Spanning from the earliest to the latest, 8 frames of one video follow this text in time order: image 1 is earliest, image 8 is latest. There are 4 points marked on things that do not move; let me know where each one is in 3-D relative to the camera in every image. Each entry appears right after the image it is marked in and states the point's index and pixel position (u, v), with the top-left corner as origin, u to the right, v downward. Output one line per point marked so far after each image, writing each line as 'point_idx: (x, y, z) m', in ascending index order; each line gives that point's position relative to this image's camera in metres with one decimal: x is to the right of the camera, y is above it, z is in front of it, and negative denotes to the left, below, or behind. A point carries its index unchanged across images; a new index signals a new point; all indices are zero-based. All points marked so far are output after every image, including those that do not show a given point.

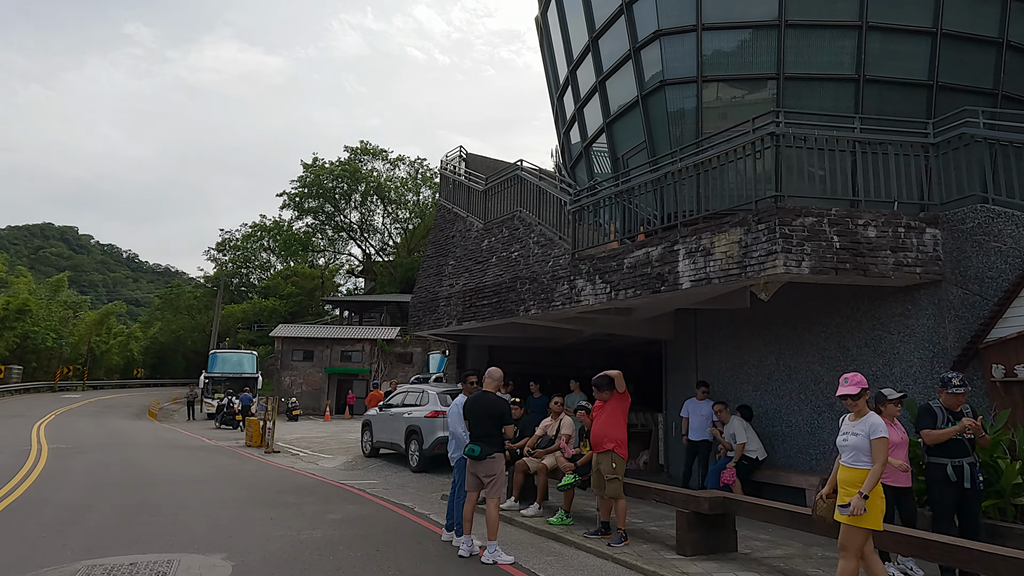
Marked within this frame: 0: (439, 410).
0: (-1.4, -2.3, +12.8) m
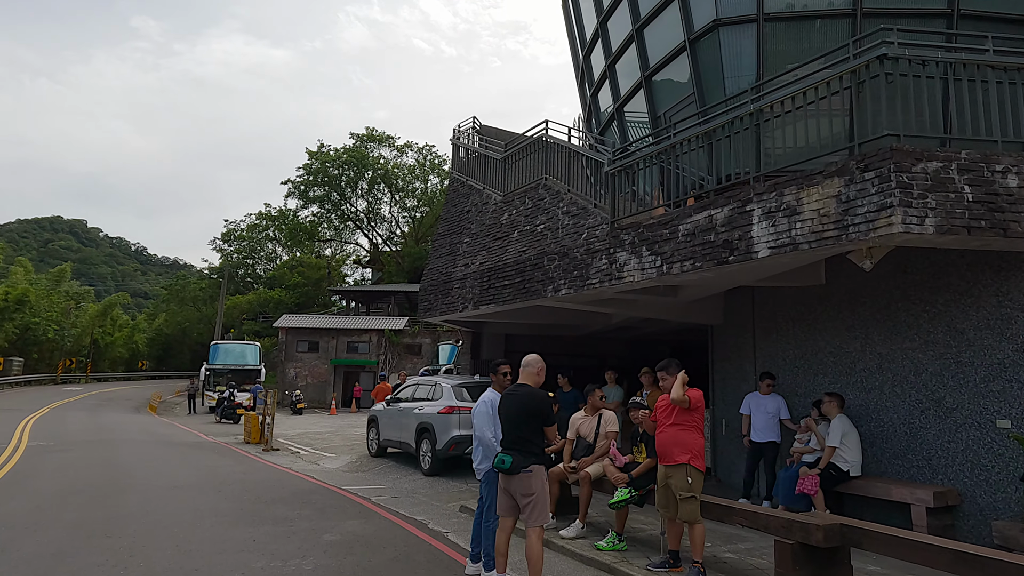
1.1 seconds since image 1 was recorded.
0: (-1.0, -1.9, +11.2) m
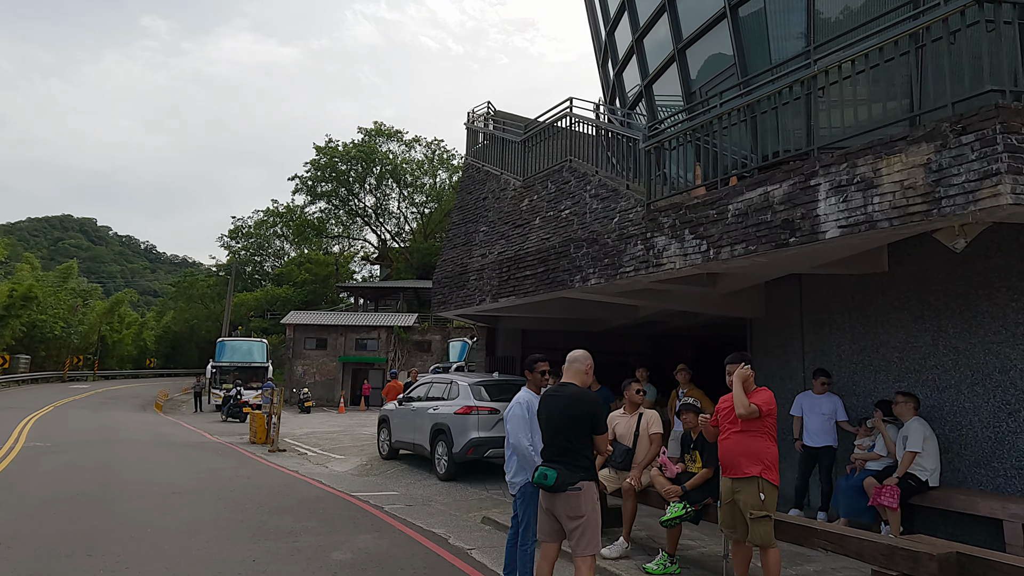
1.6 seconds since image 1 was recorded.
0: (-0.6, -1.8, +10.4) m
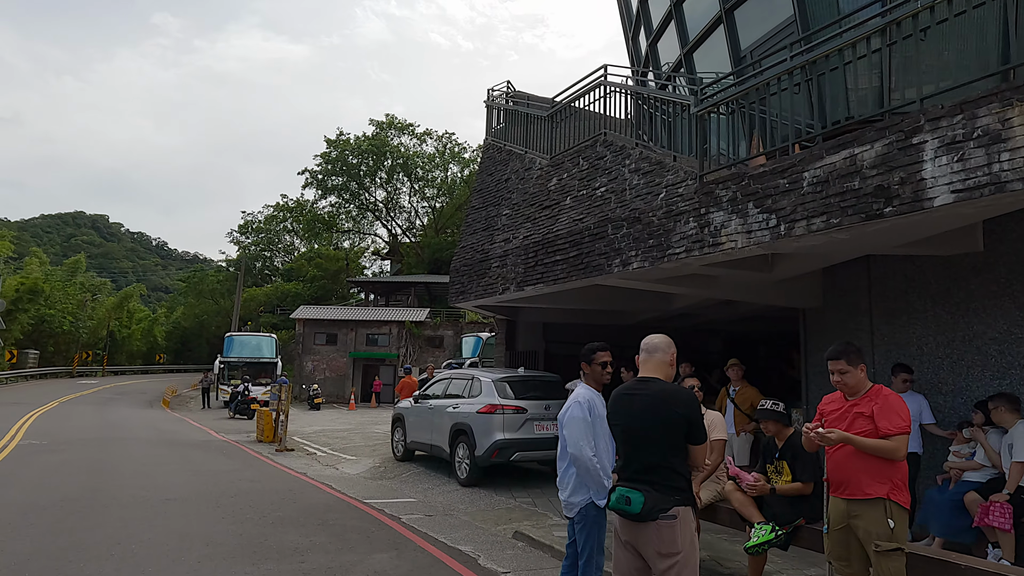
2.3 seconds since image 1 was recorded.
0: (-0.2, -1.6, +9.5) m
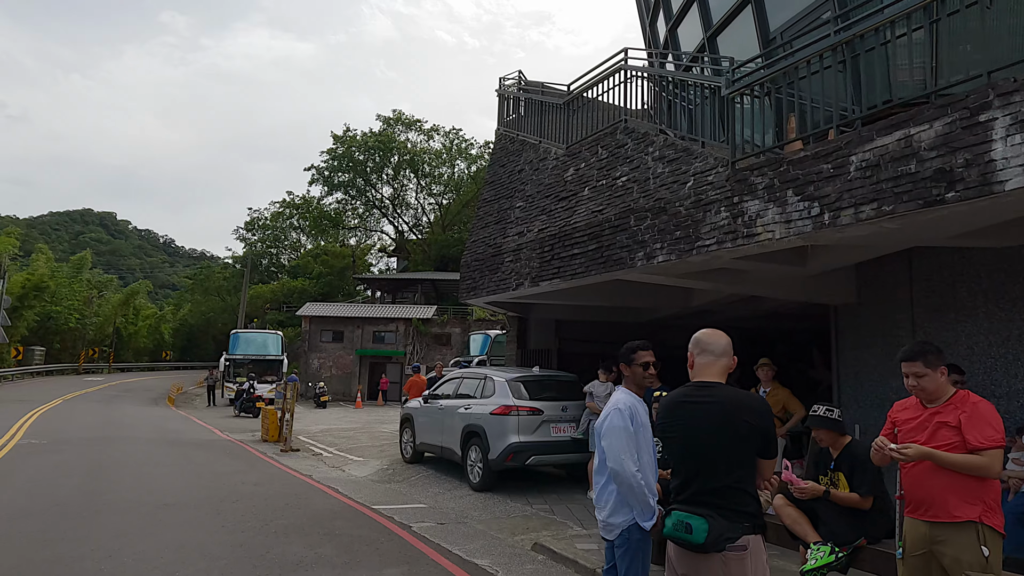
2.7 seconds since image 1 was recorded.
0: (0.0, -1.5, +9.0) m
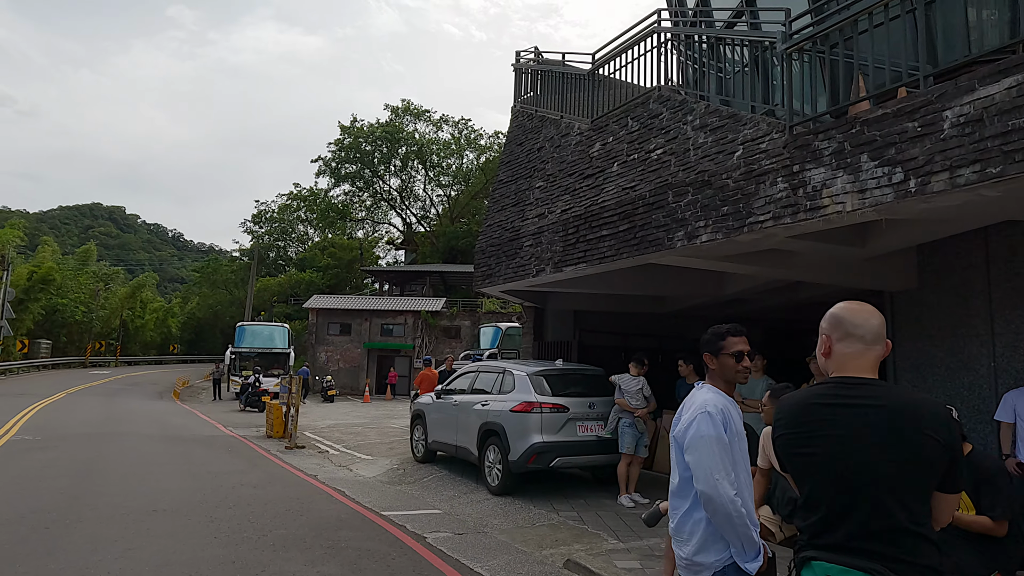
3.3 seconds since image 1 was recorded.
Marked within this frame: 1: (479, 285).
0: (+0.2, -1.4, +8.2) m
1: (-0.6, +0.1, +11.3) m
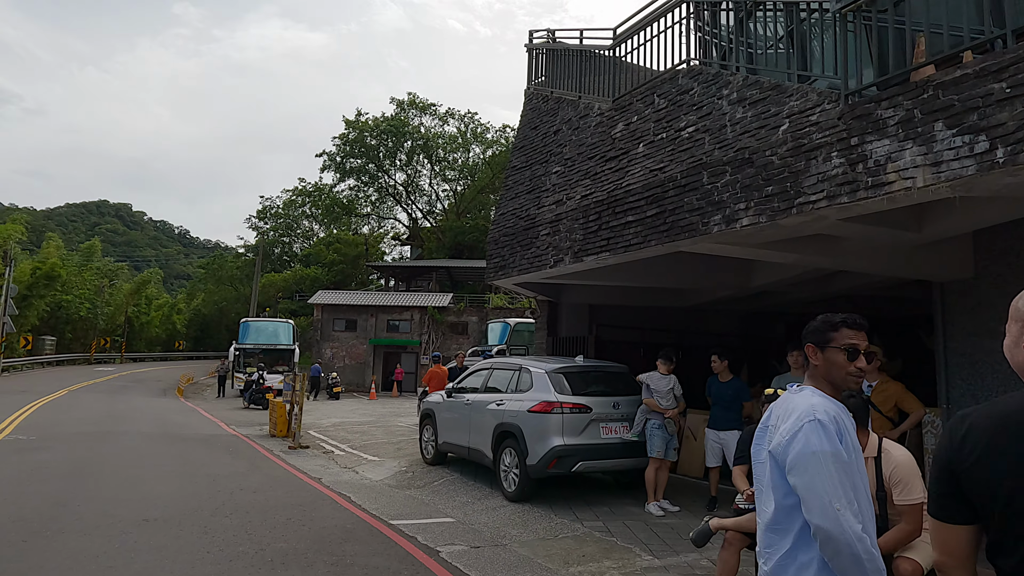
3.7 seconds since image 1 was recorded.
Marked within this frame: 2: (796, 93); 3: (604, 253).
0: (+0.4, -1.3, +7.6) m
1: (-0.3, +0.2, +10.7) m
2: (+2.5, +1.7, +6.0) m
3: (+1.1, +0.4, +8.0) m
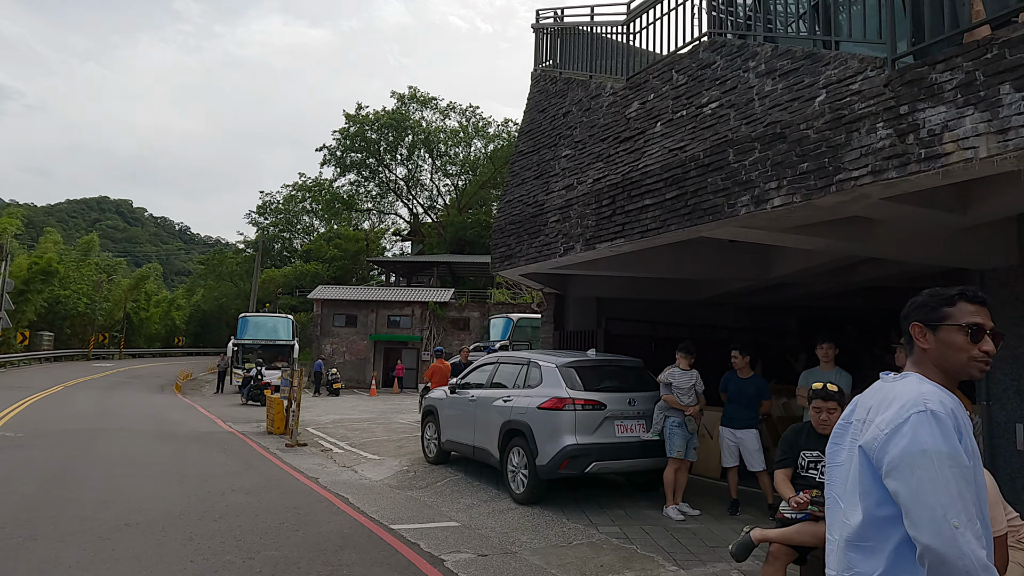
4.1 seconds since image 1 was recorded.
0: (+0.5, -1.1, +7.1) m
1: (-0.2, +0.3, +10.2) m
2: (+2.6, +1.8, +5.5) m
3: (+1.2, +0.5, +7.5) m
